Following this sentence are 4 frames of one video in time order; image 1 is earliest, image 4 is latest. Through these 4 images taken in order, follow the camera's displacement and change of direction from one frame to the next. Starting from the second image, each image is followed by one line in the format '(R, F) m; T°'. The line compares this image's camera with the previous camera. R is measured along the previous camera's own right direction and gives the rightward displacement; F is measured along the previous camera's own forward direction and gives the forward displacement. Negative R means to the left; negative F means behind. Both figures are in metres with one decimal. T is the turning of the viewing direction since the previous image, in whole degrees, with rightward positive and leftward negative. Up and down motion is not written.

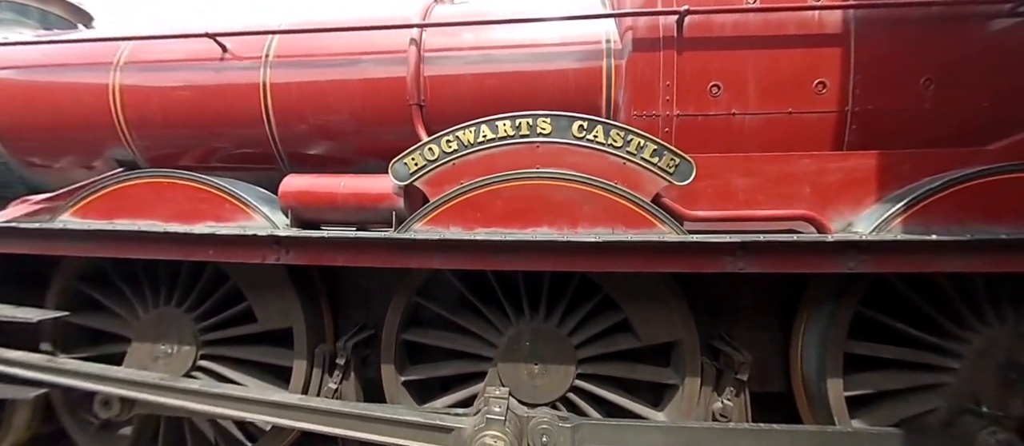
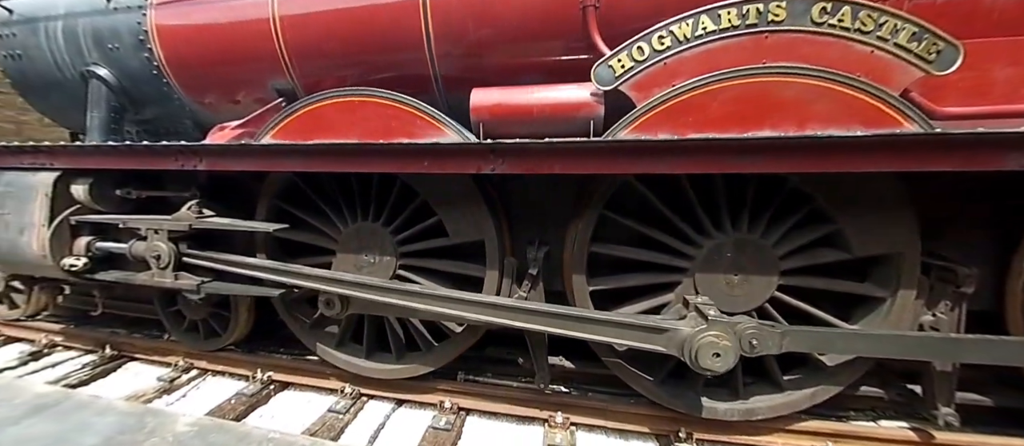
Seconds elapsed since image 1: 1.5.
(-0.6, 0.0) m; -7°
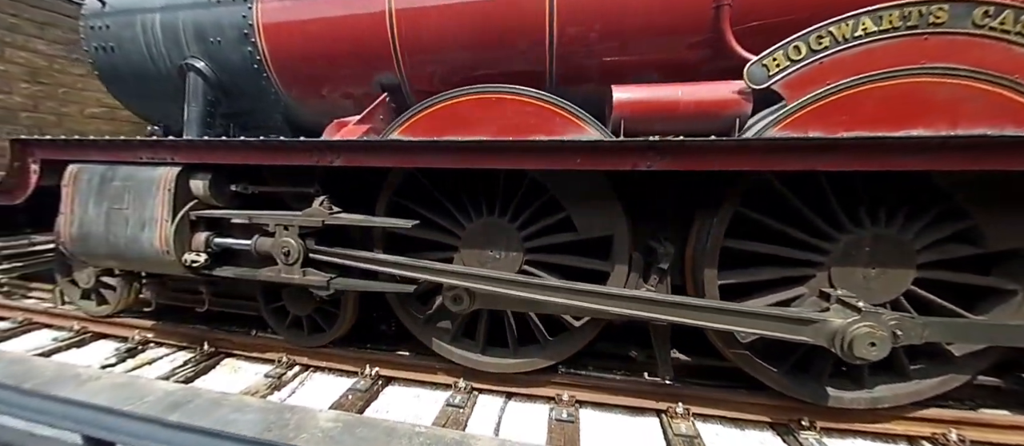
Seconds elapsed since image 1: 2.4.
(-0.6, 0.0) m; +1°
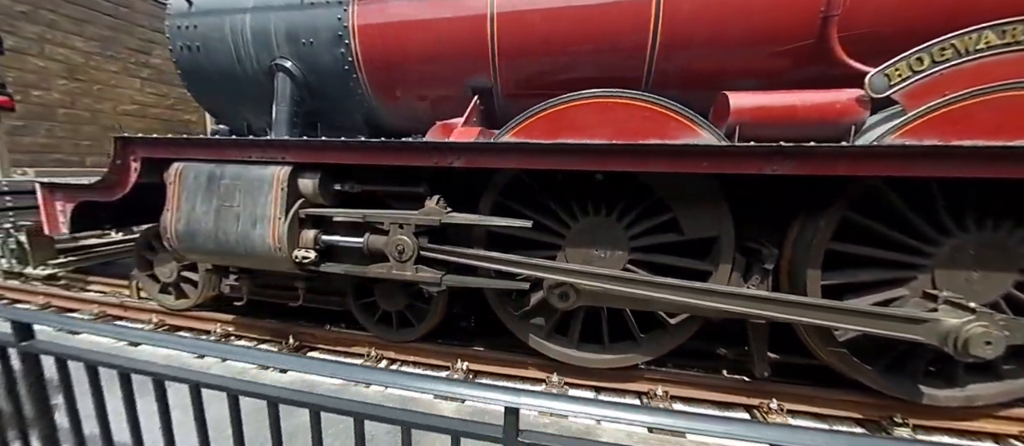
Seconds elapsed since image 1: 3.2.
(-0.6, 0.0) m; +1°
